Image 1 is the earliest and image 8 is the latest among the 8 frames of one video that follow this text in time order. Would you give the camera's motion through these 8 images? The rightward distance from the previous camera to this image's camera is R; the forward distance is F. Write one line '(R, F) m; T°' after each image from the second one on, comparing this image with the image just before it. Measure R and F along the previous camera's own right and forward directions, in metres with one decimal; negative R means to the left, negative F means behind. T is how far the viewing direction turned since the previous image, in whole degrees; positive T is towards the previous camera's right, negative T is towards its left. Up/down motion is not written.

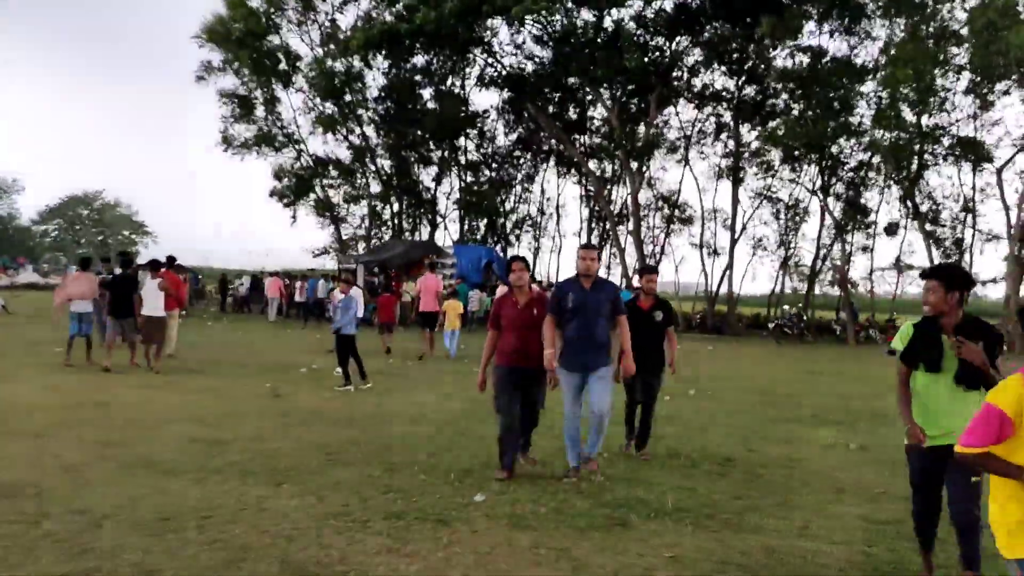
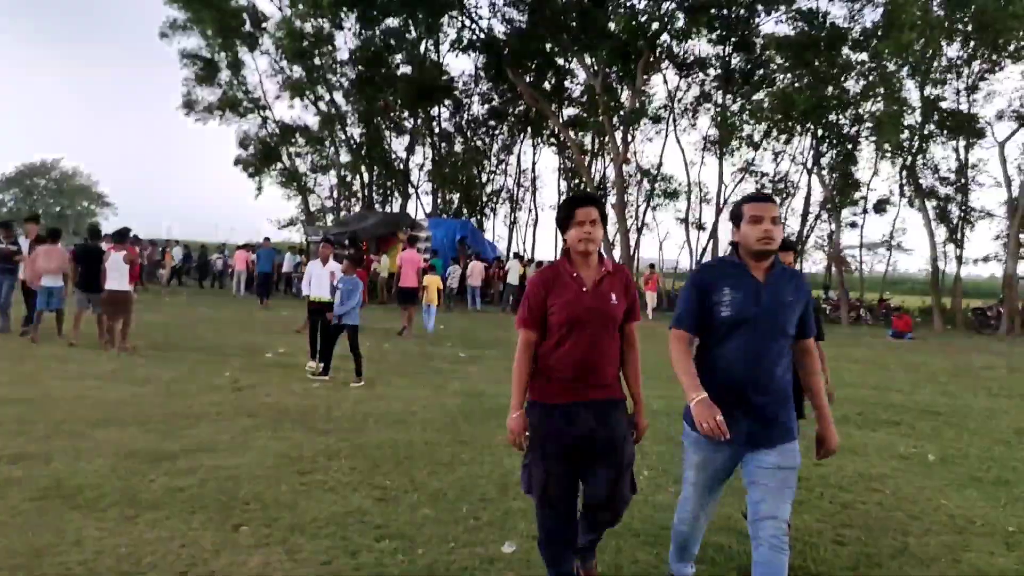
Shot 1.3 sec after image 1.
(-0.4, +1.6) m; +2°
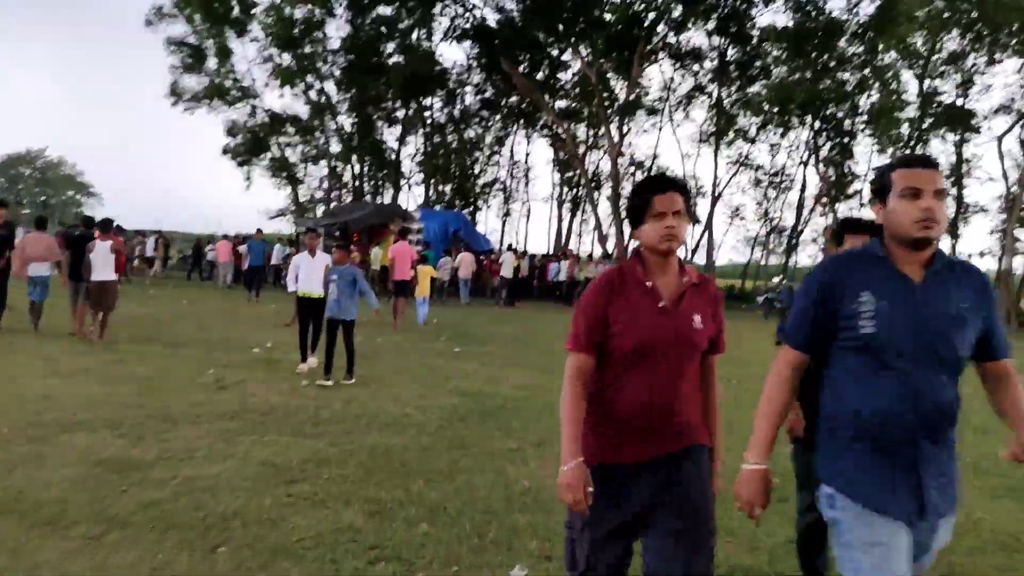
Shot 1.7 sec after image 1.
(-0.1, +0.5) m; +1°
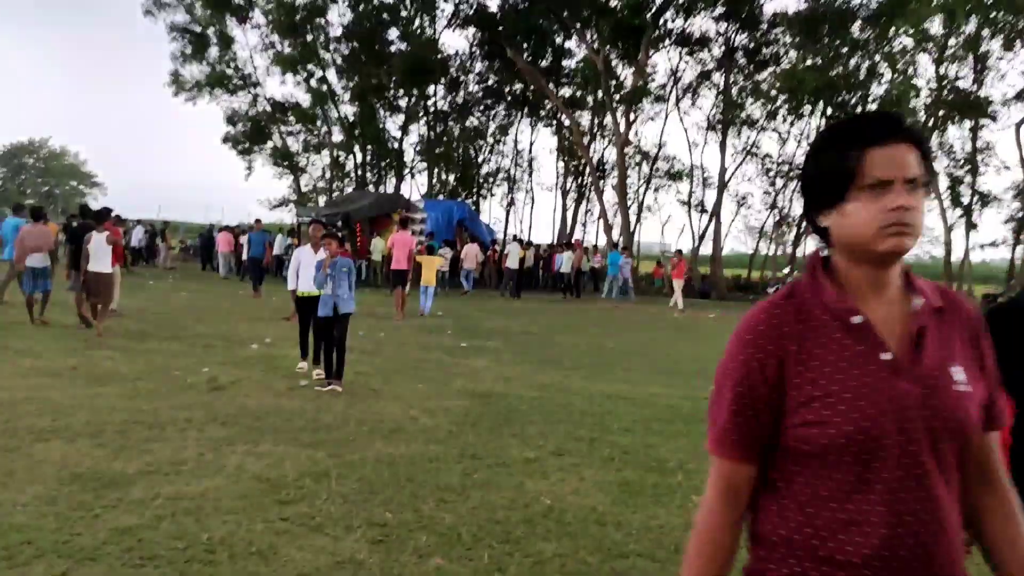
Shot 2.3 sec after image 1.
(-0.1, +0.6) m; 0°
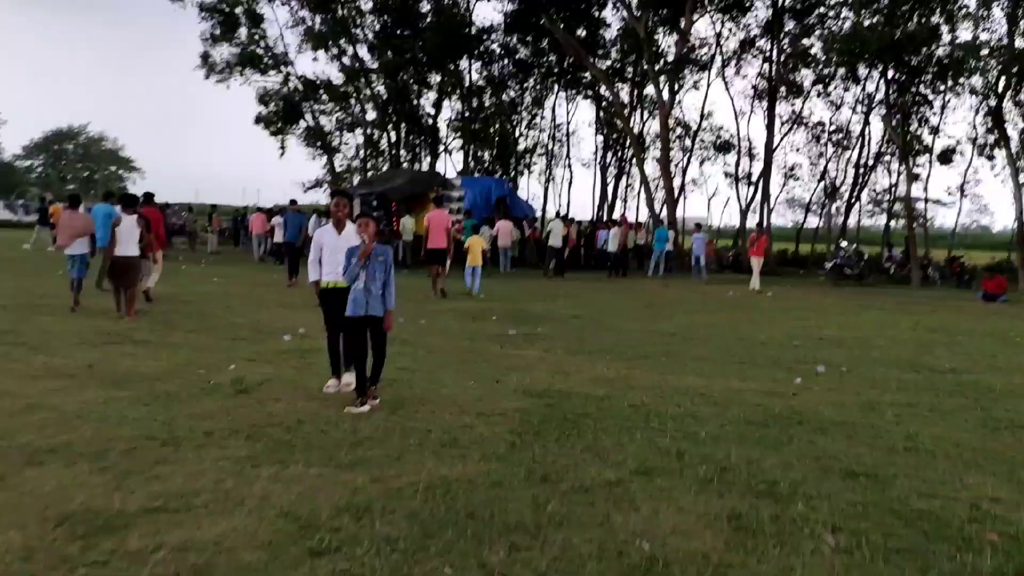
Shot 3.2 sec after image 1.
(-0.2, +1.1) m; -2°
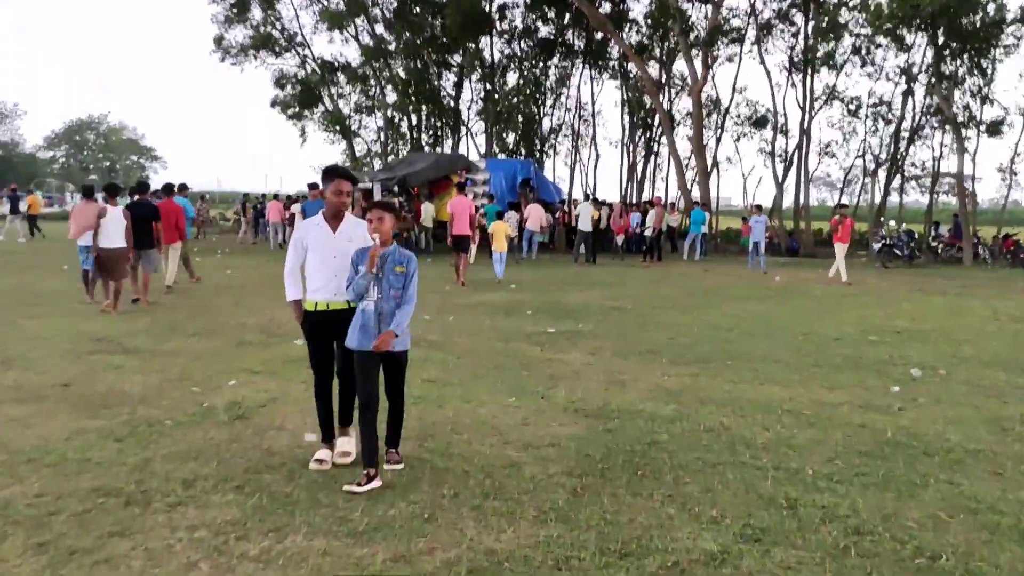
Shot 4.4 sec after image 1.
(-0.2, +1.3) m; -2°
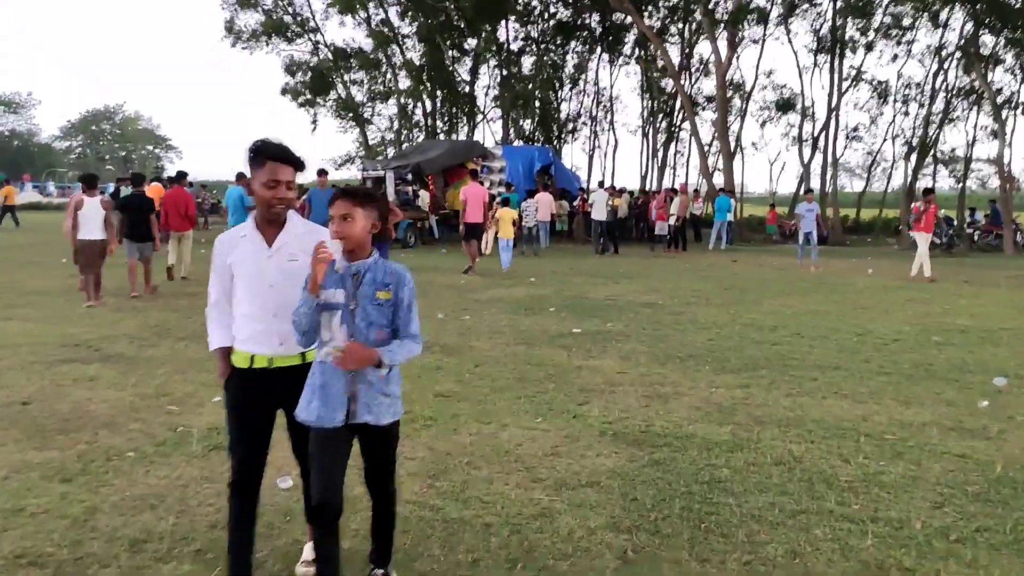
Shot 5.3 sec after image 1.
(-0.1, +1.0) m; -1°
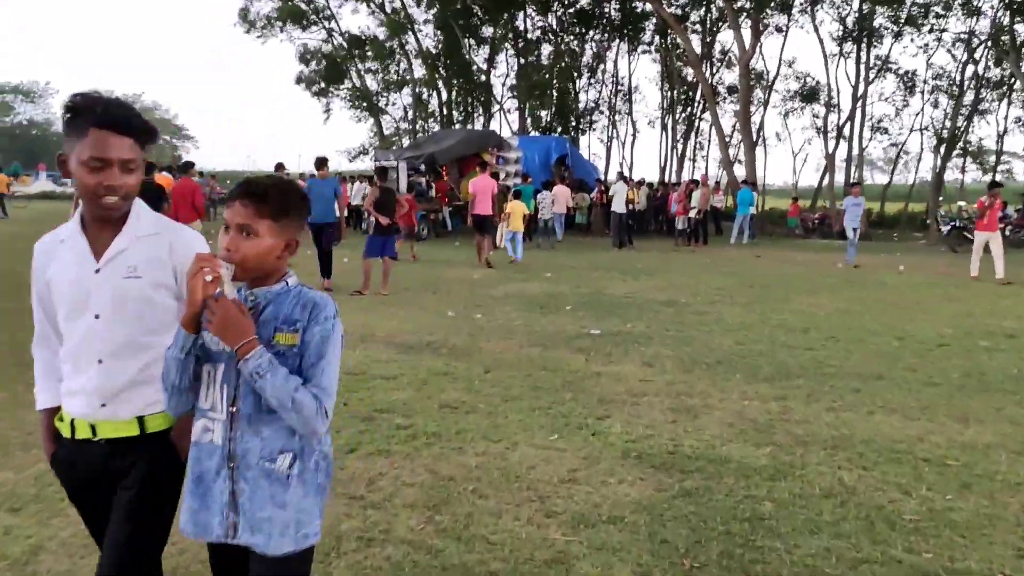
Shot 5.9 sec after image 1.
(0.0, +0.6) m; -1°
